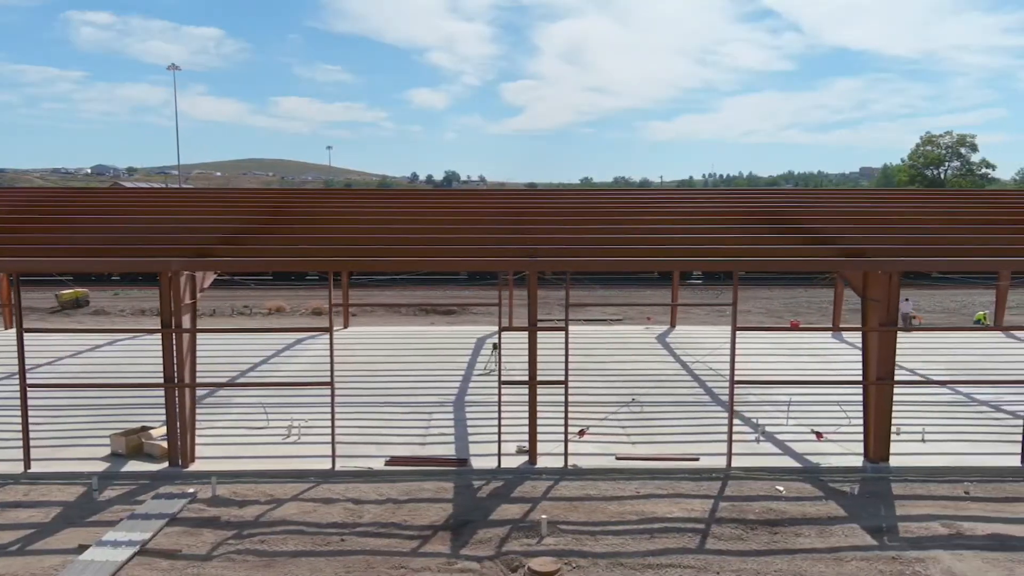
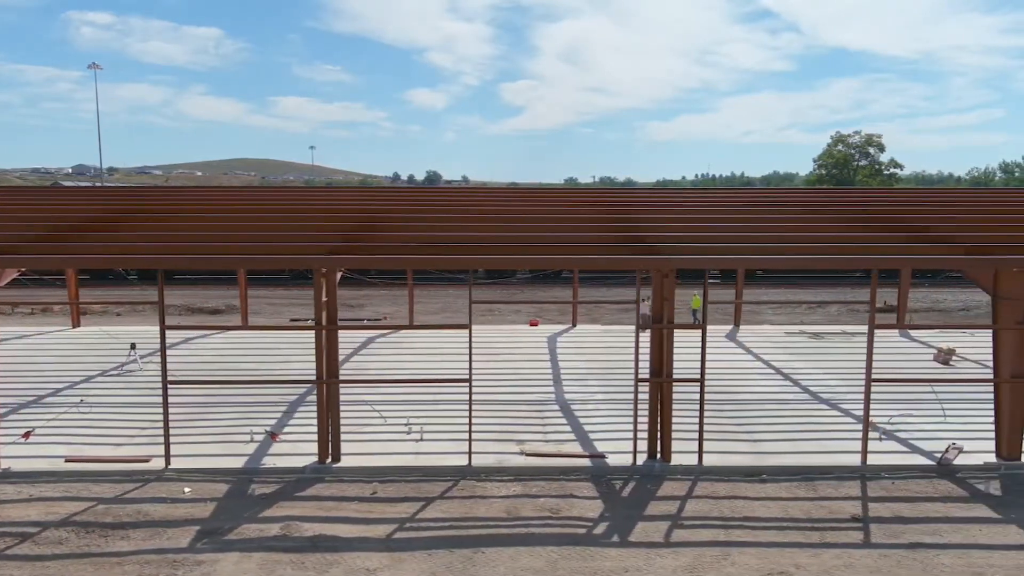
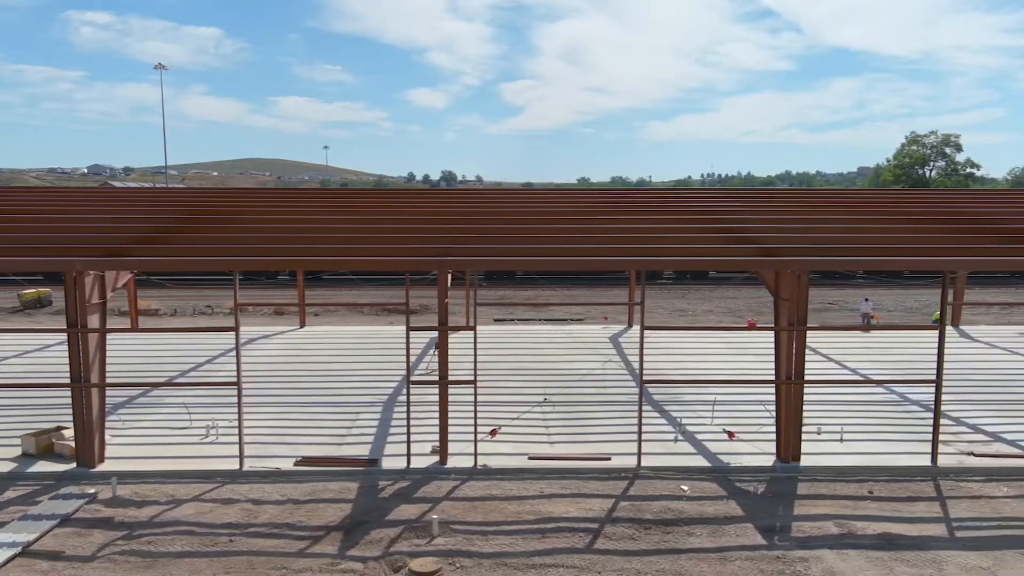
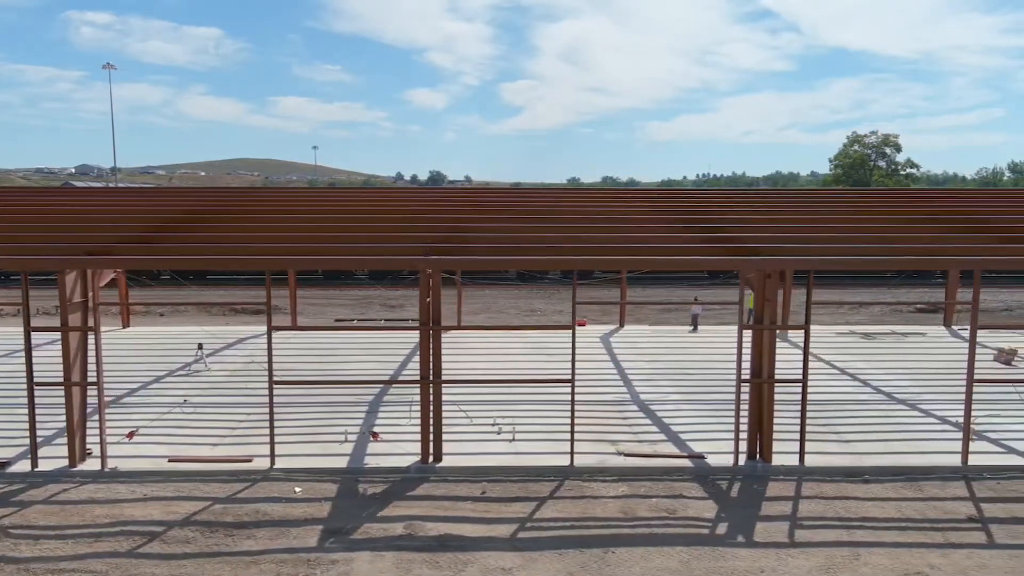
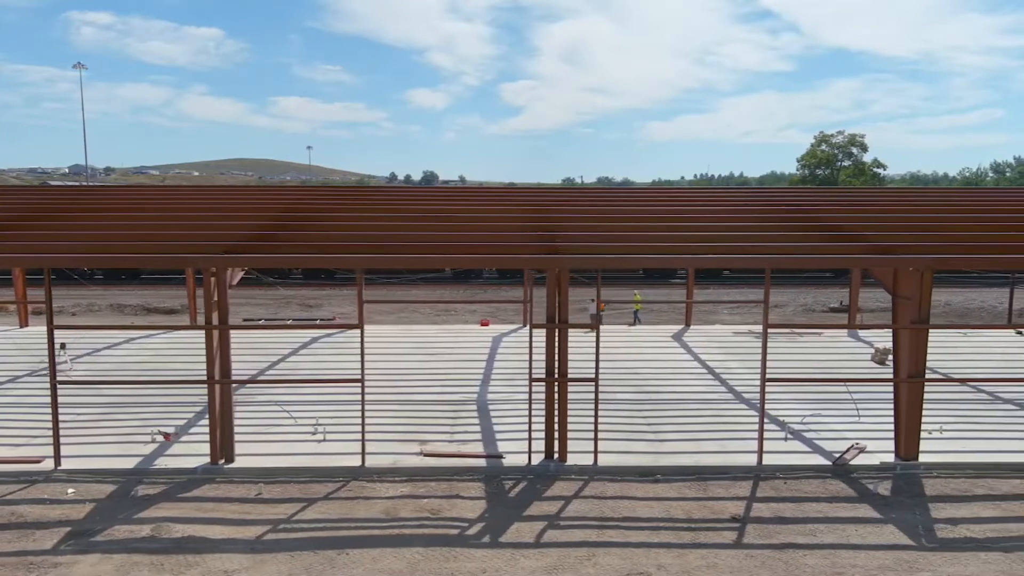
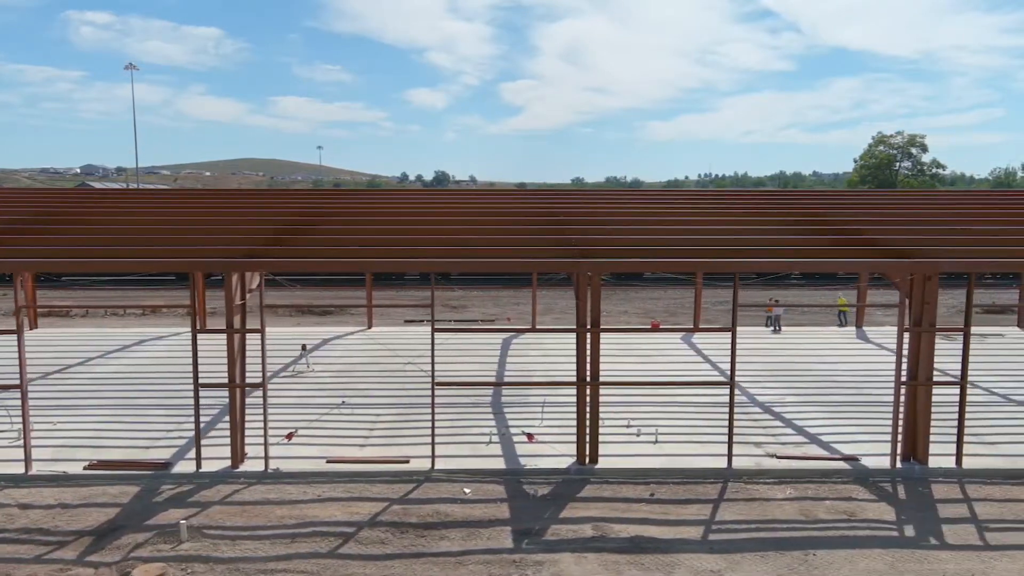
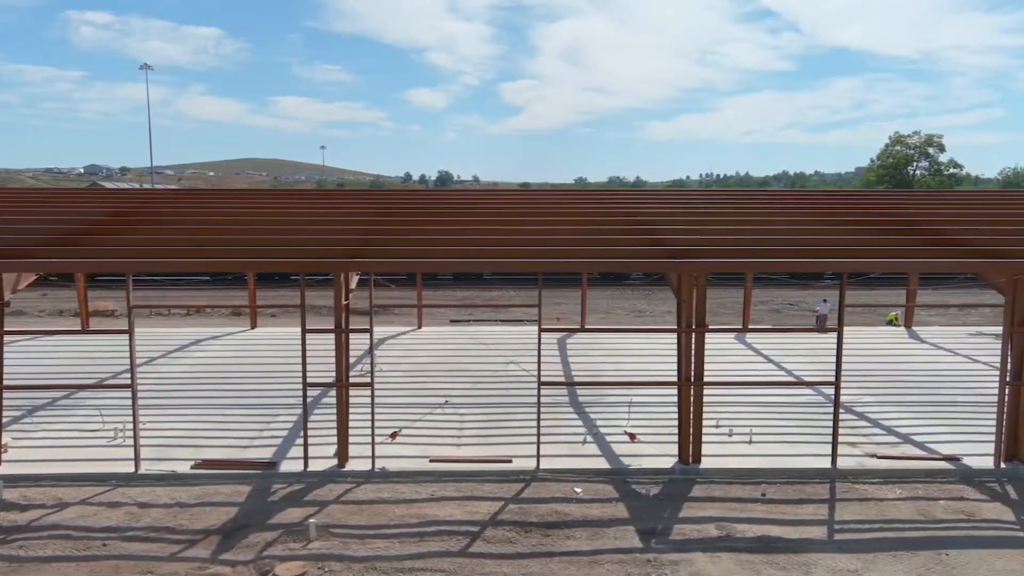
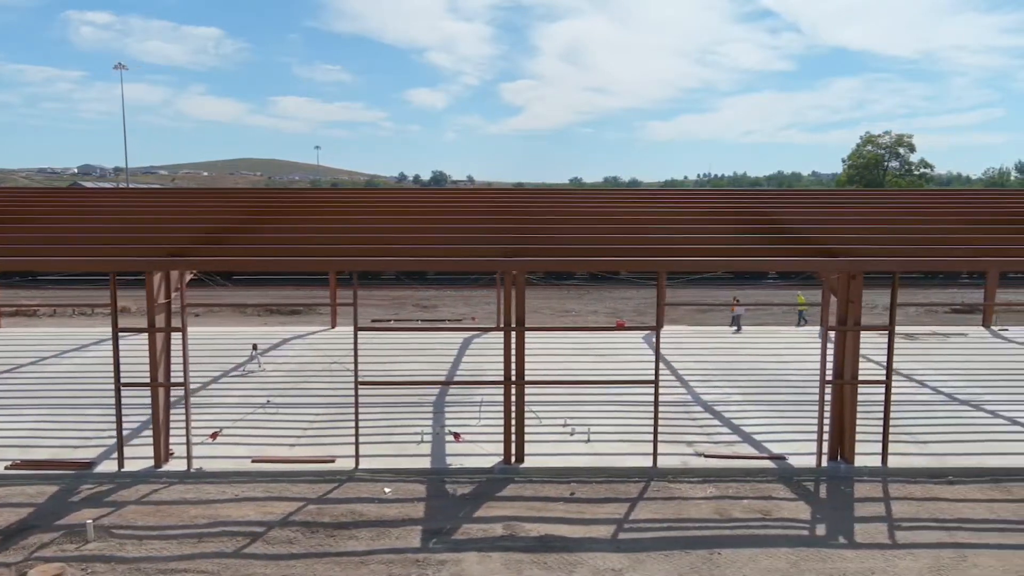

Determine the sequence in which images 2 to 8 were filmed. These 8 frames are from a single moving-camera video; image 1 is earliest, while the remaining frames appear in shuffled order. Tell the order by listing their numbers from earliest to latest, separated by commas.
3, 7, 6, 8, 4, 2, 5
